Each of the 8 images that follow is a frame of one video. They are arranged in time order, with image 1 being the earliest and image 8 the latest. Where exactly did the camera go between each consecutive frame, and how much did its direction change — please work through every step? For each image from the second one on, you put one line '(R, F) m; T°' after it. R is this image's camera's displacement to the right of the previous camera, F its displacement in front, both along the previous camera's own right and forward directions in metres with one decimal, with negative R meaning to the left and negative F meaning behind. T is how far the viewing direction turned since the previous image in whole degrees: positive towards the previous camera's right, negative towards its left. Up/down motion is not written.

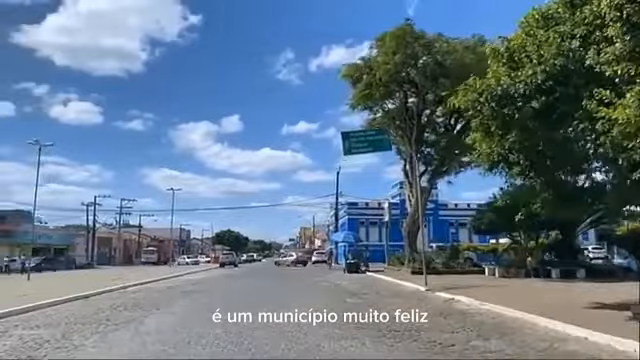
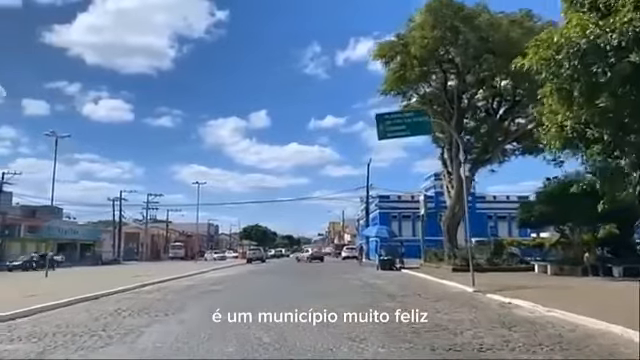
(-0.1, +2.7) m; -2°
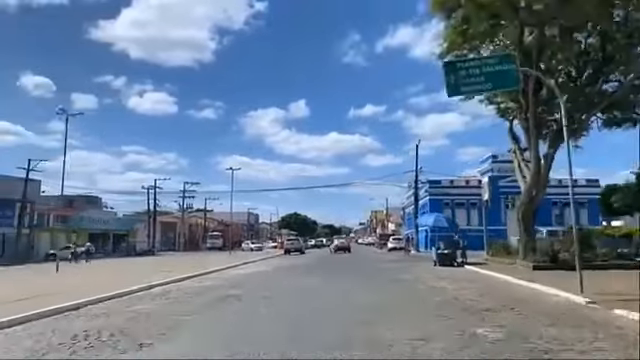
(-0.2, +5.8) m; -3°
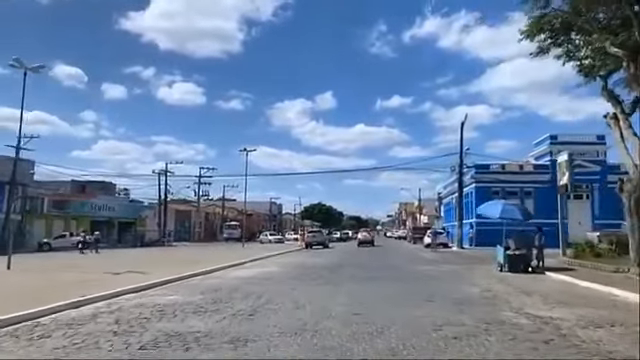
(0.0, +9.0) m; -2°
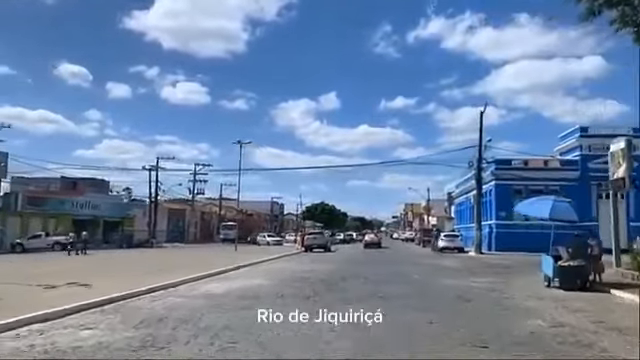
(+0.2, +5.9) m; 0°
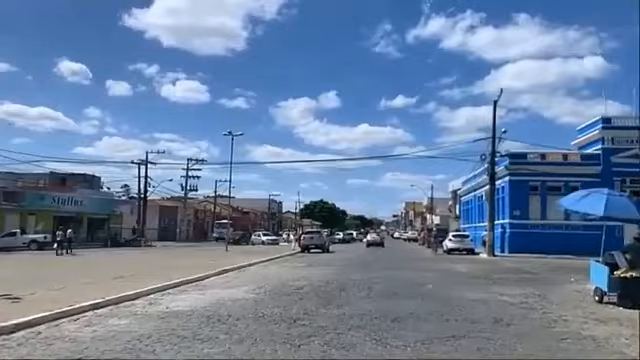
(+0.1, +4.2) m; 0°
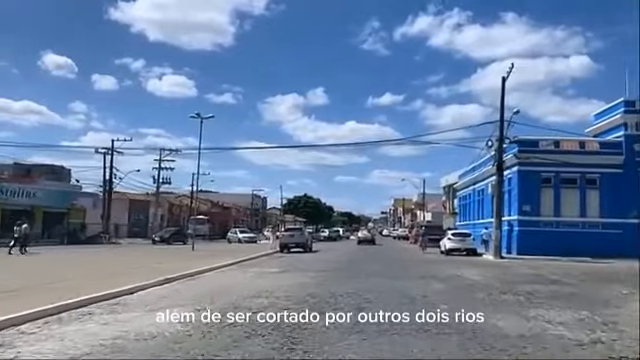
(+0.4, +6.2) m; +1°
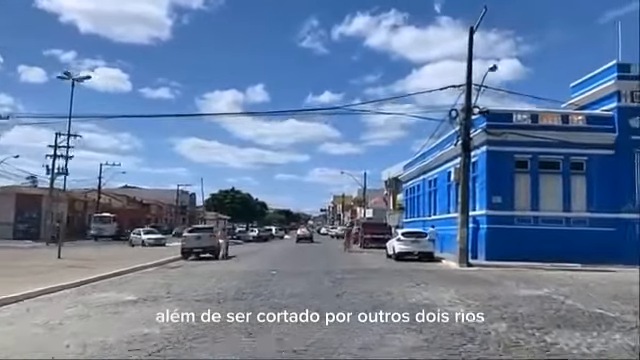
(+1.2, +9.6) m; +5°
